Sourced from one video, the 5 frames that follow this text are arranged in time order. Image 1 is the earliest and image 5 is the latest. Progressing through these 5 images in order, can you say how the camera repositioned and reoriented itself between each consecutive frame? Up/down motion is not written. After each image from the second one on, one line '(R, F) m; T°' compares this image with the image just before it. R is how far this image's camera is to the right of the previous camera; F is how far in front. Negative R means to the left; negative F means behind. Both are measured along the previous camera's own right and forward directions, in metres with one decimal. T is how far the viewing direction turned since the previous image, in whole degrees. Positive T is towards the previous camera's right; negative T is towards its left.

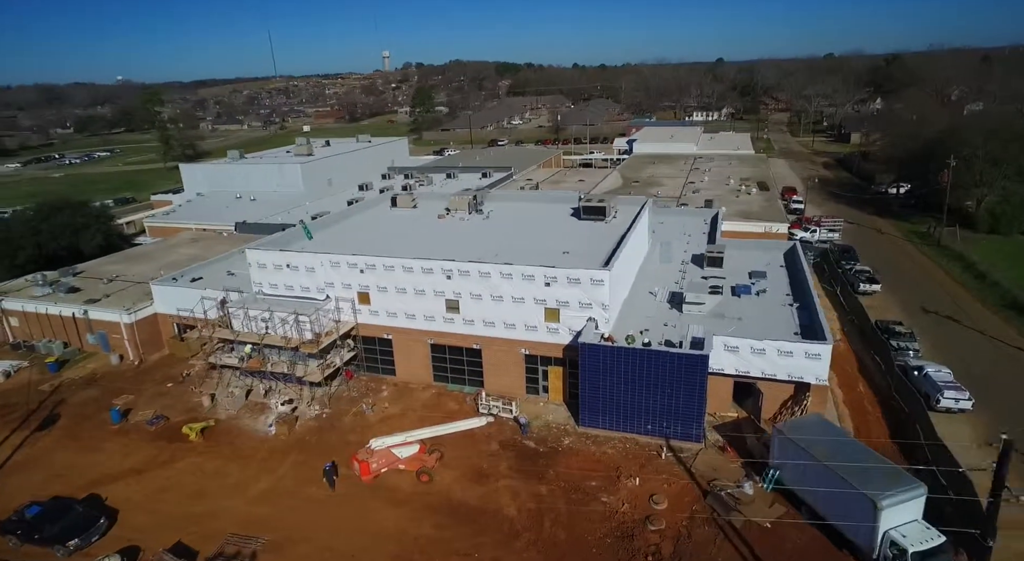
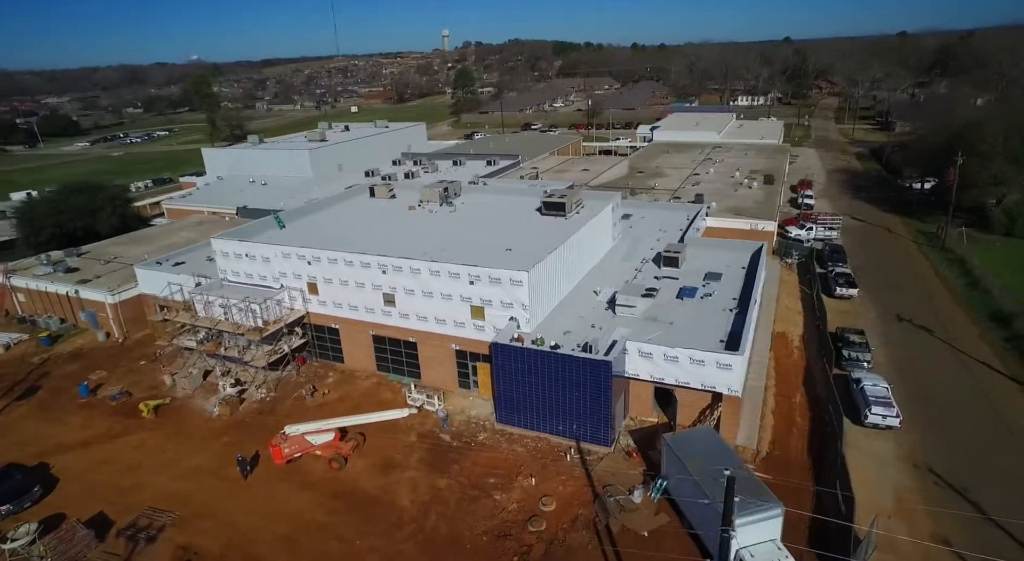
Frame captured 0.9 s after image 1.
(+5.0, -0.1) m; -5°
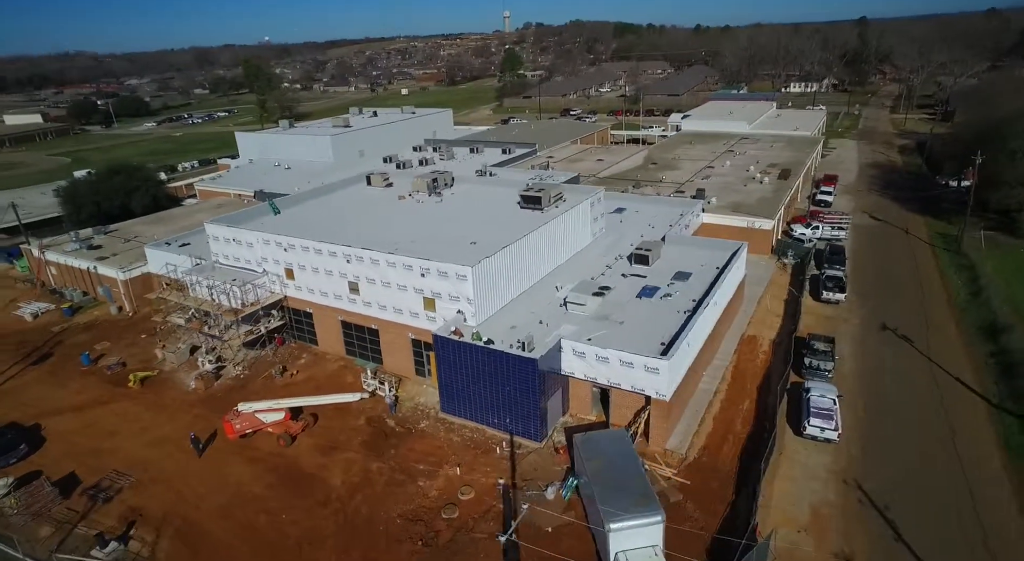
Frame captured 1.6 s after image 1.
(+4.2, -0.3) m; -5°
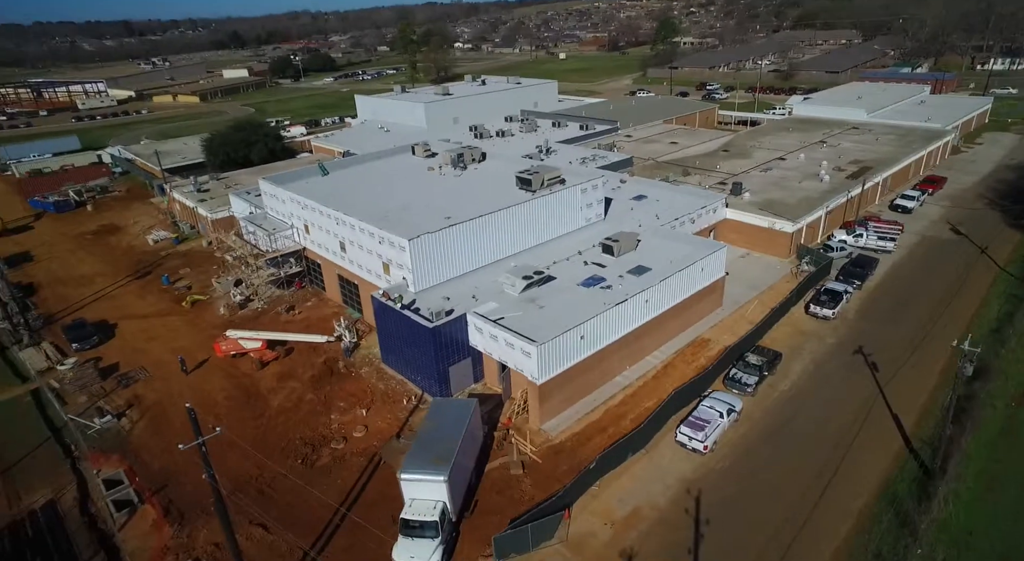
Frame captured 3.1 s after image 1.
(+9.6, -0.8) m; -15°
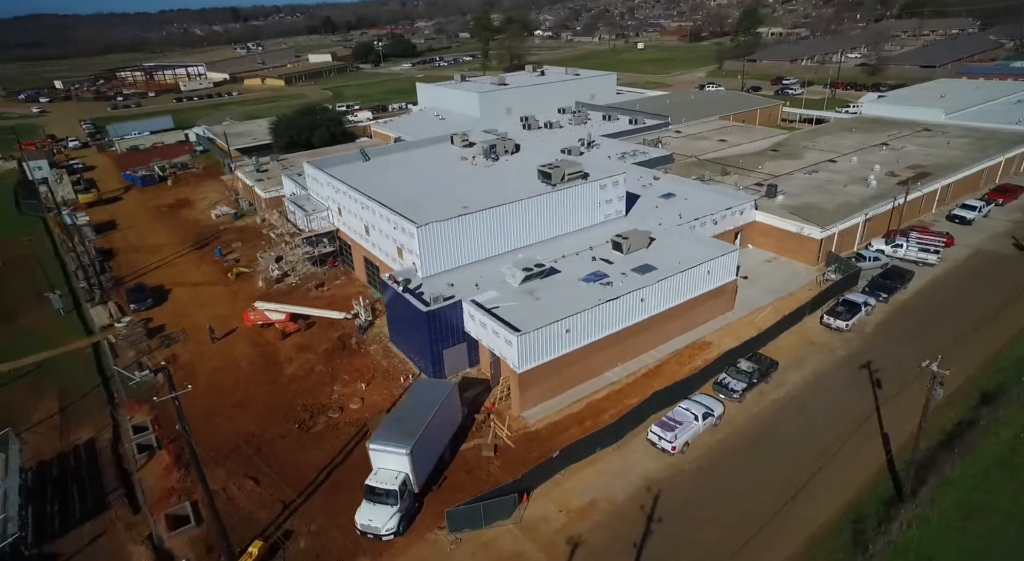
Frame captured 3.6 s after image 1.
(+3.2, -0.6) m; -7°
